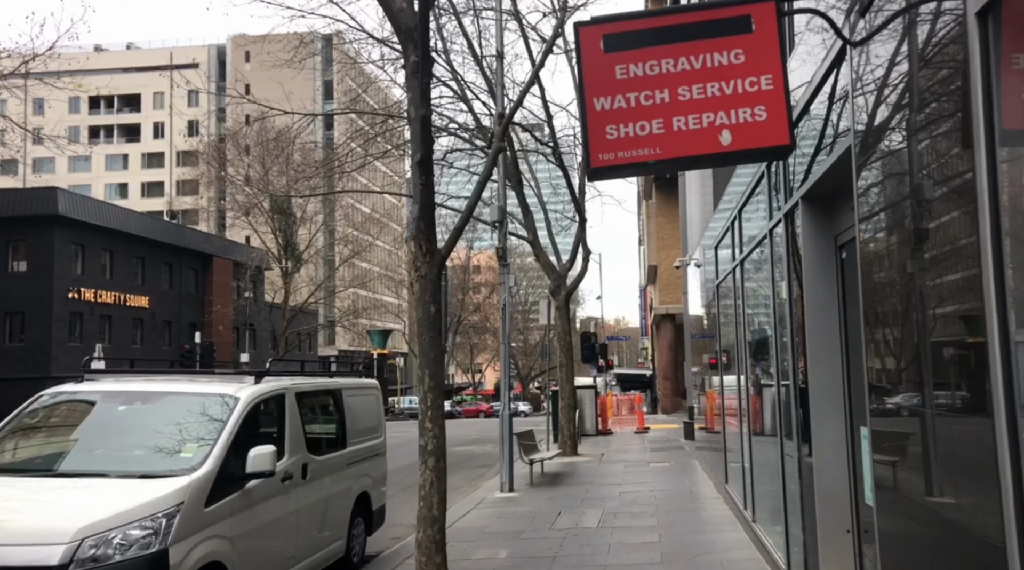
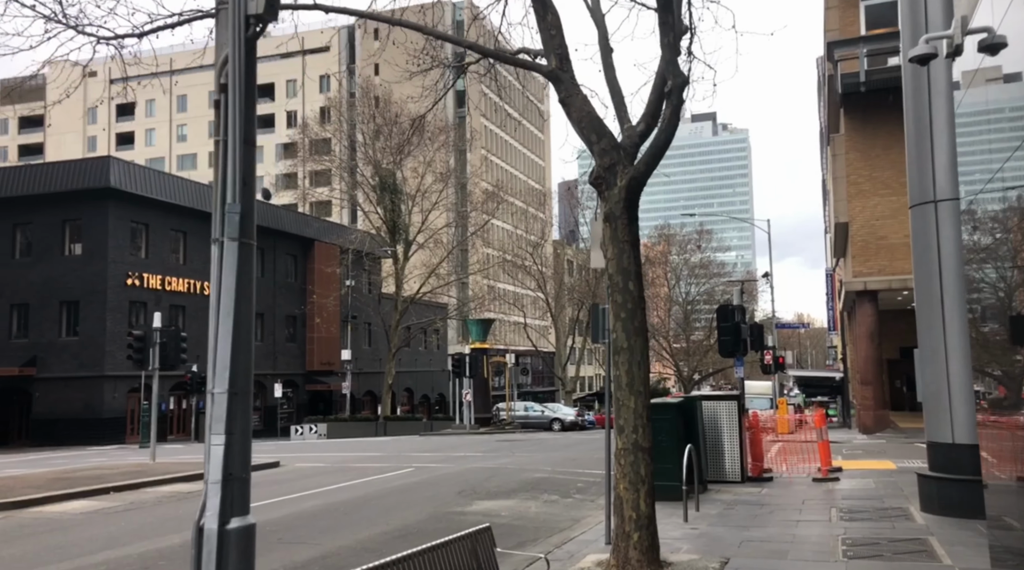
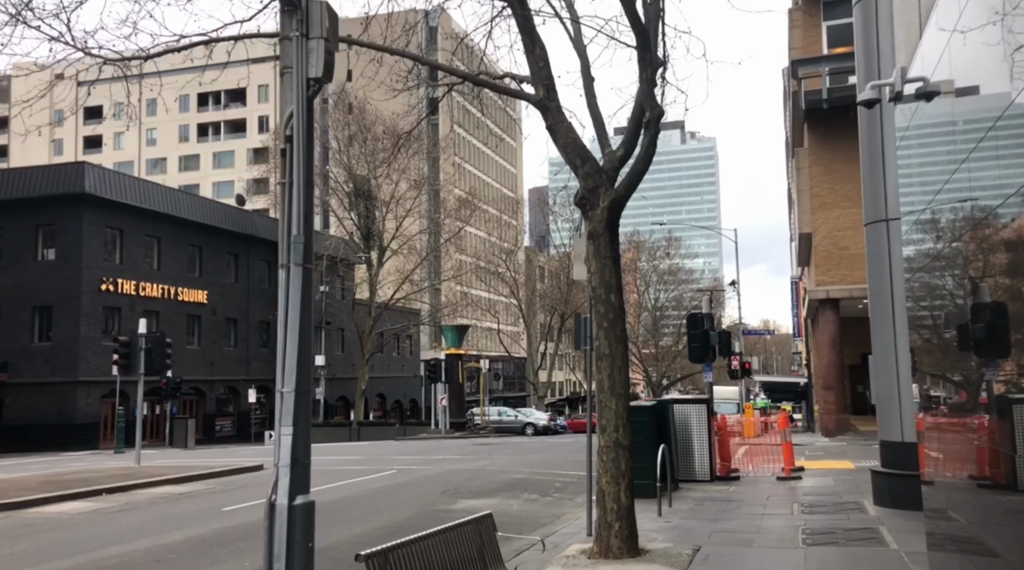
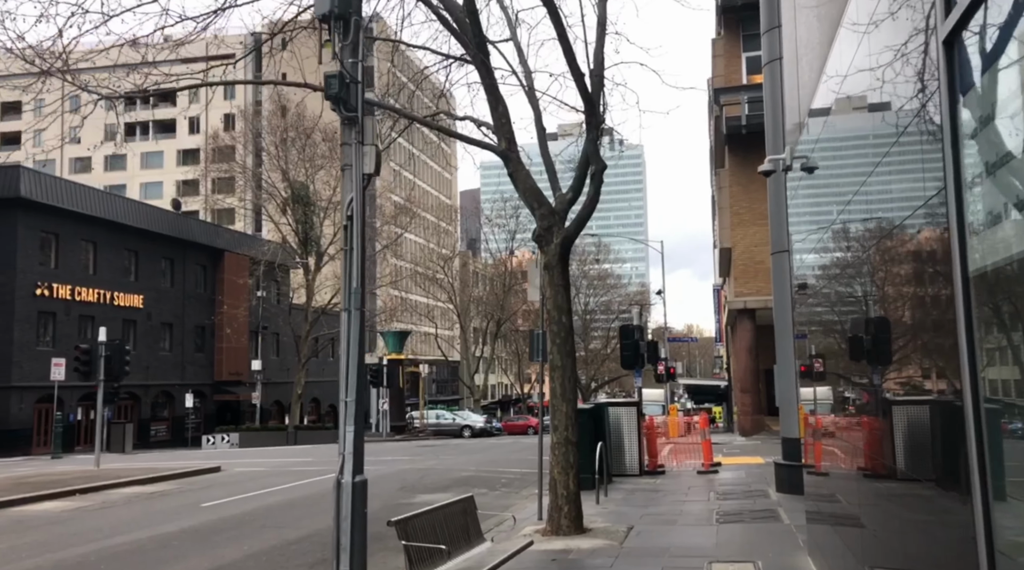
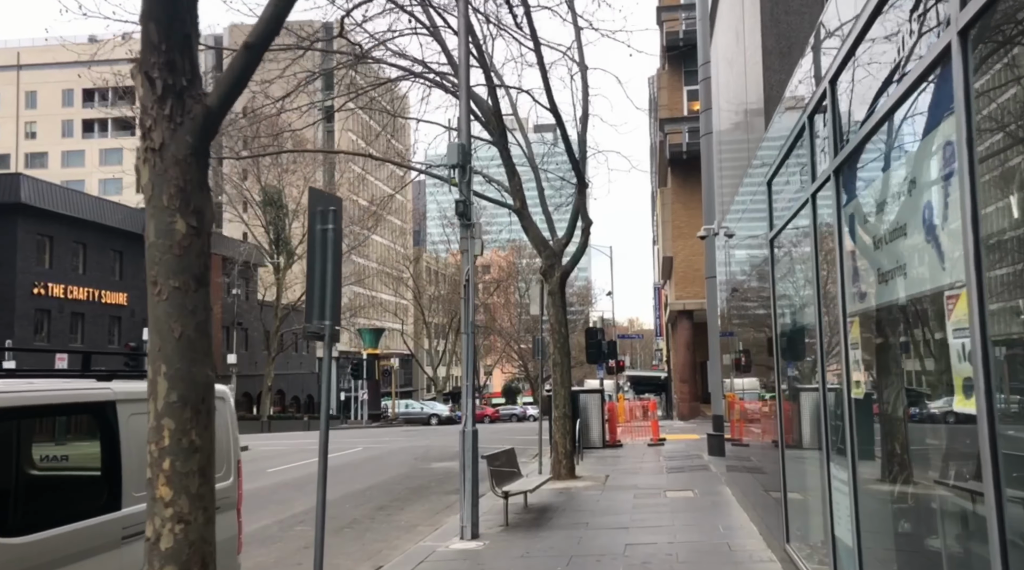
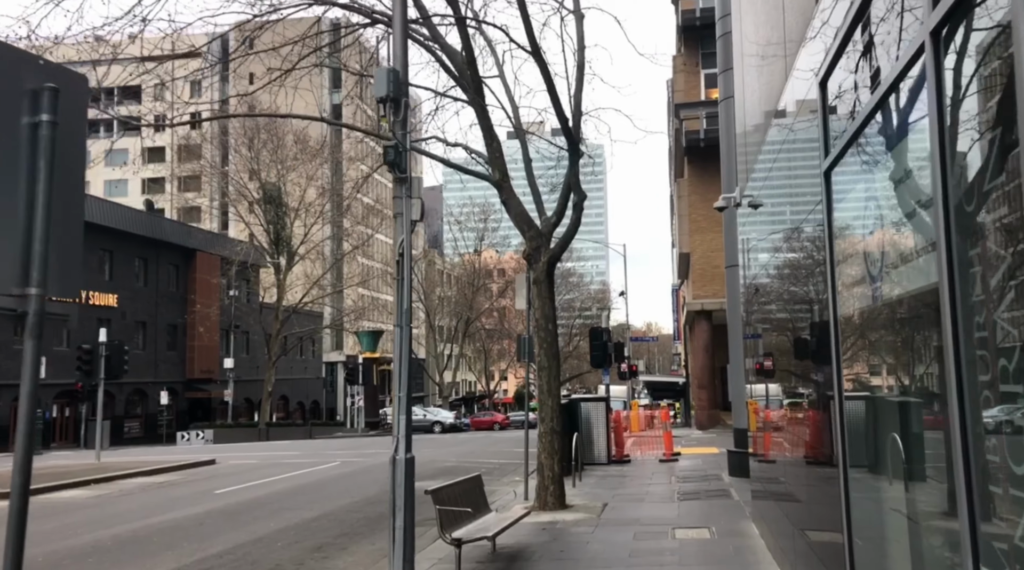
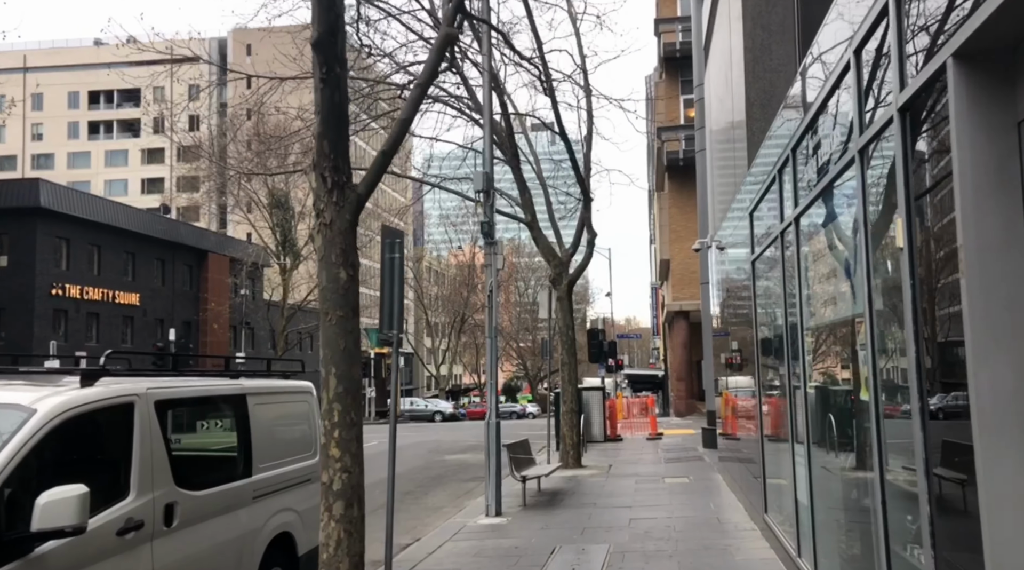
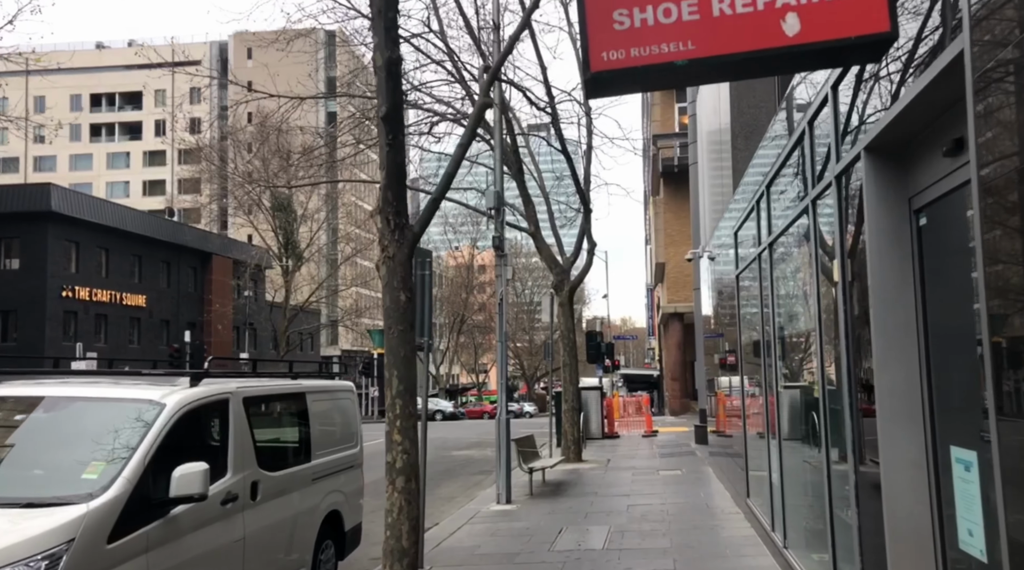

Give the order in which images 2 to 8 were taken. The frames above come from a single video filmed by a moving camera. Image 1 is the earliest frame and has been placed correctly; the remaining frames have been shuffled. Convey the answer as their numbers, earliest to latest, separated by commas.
8, 7, 5, 6, 4, 3, 2
